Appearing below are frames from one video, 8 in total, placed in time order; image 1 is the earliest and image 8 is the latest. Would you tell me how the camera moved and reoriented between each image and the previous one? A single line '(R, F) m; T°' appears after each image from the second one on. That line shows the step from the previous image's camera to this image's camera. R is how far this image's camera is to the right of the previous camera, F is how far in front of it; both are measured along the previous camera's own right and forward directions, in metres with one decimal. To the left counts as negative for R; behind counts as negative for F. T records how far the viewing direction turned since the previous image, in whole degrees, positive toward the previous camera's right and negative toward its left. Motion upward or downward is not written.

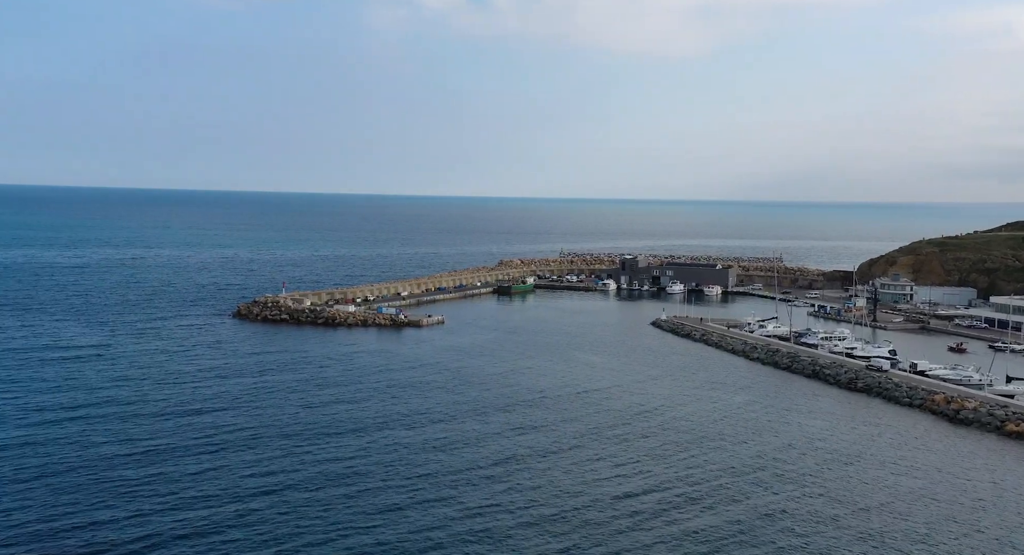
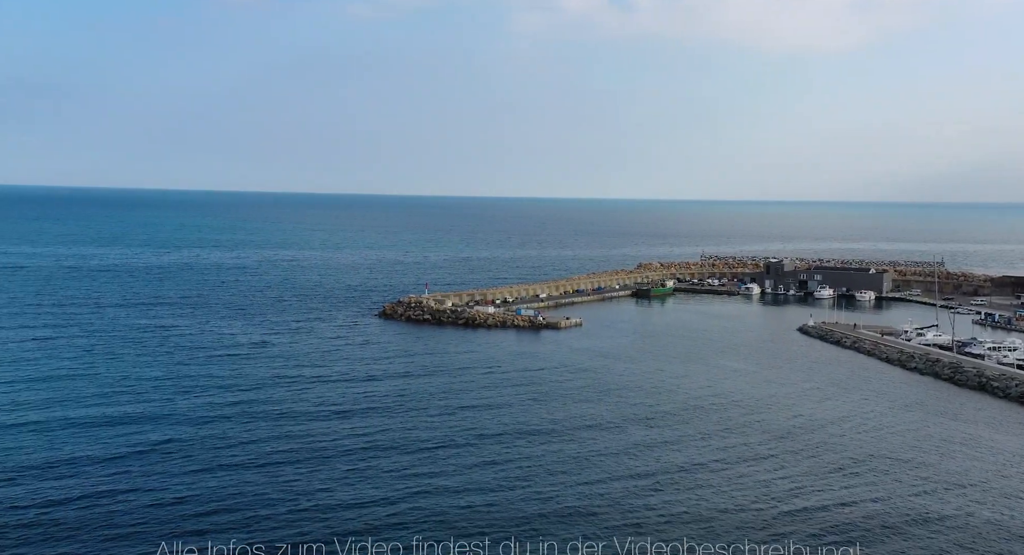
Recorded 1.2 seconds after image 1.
(-0.5, +0.1) m; -8°
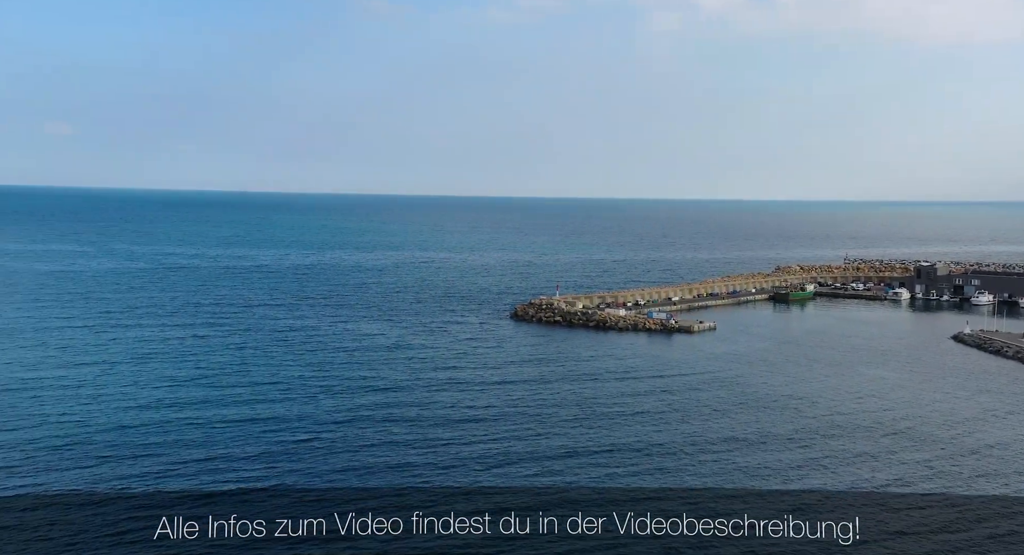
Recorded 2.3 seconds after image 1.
(-0.4, +0.4) m; -8°
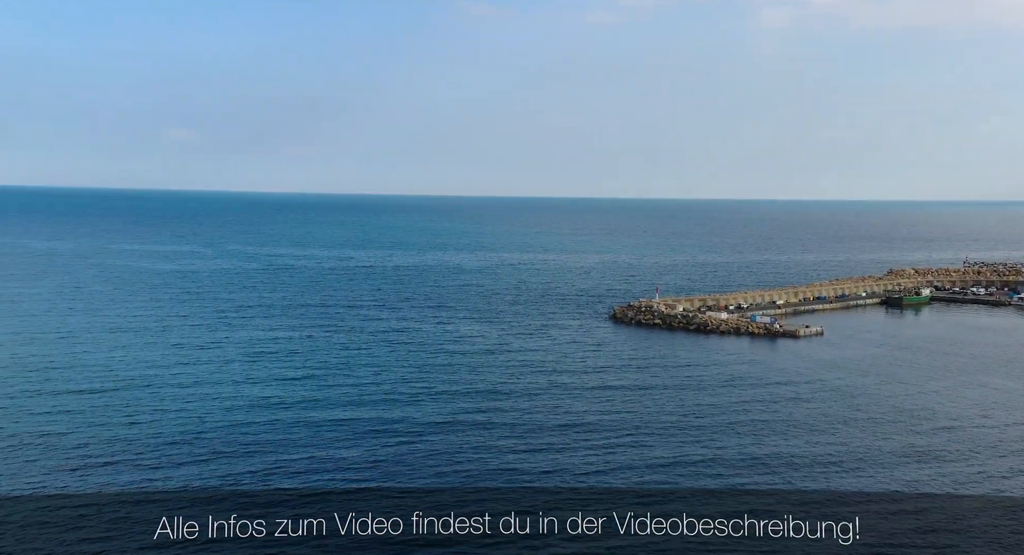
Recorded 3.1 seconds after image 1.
(-0.3, +0.6) m; -6°
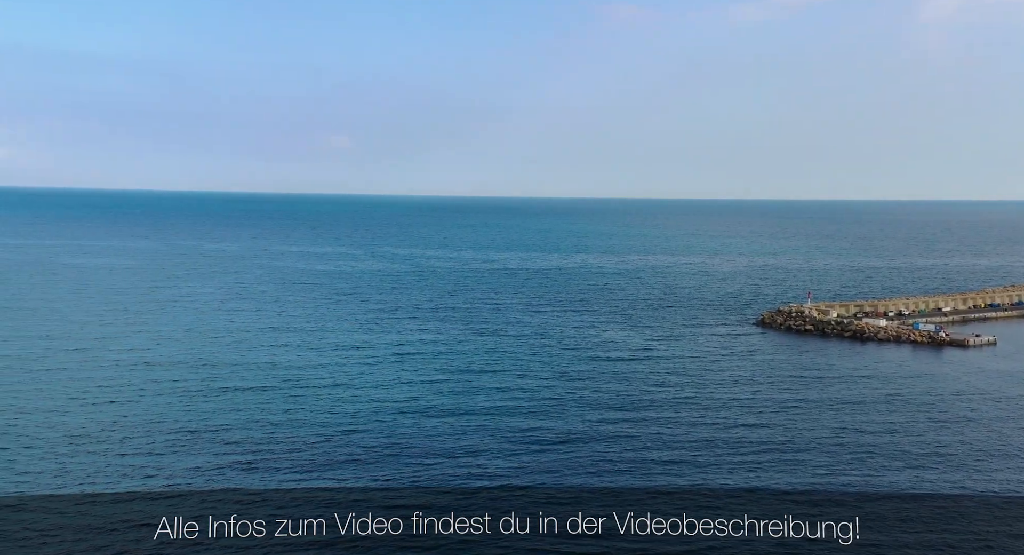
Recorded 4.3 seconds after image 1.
(-0.4, +0.5) m; -8°
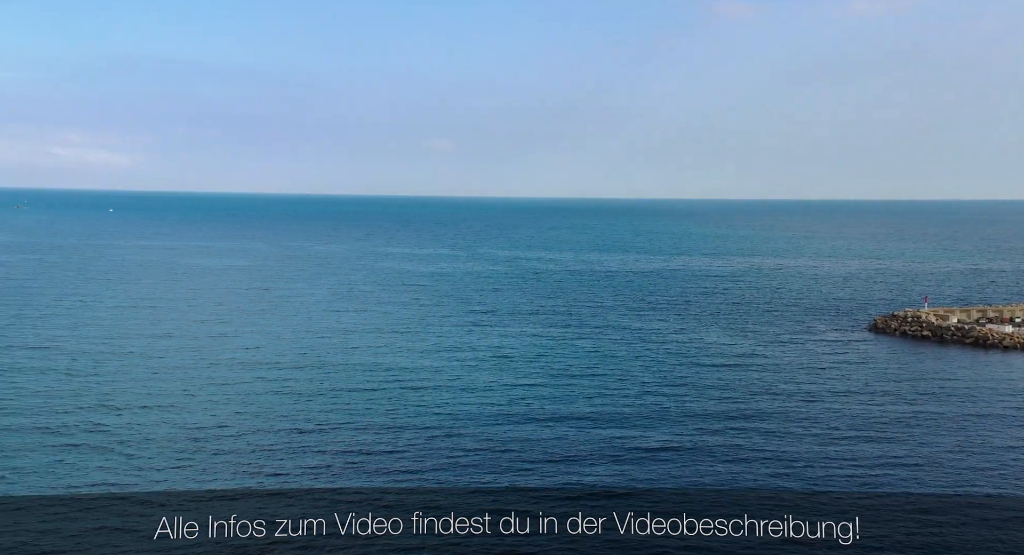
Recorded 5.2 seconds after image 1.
(-0.3, +0.4) m; -6°
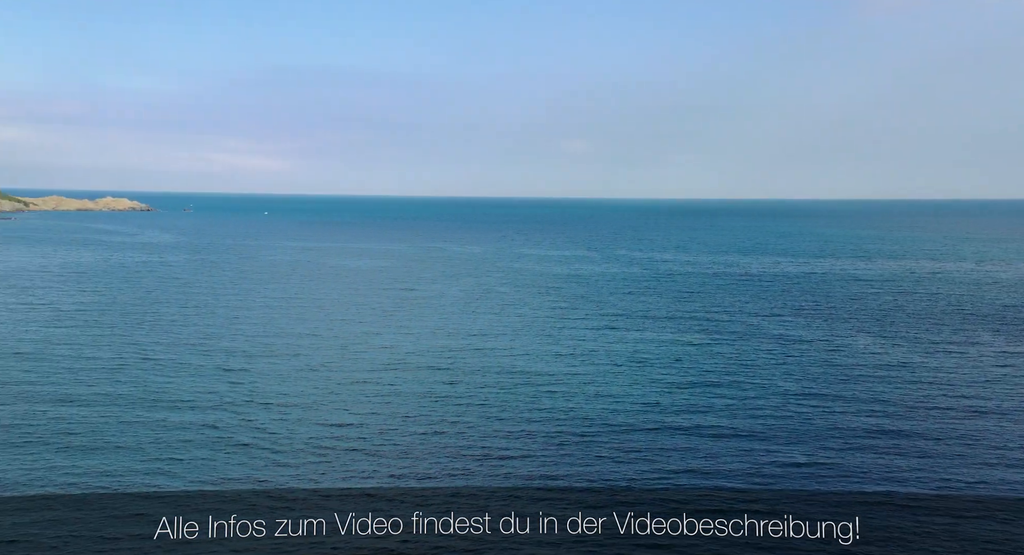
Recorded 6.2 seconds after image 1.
(0.0, +0.5) m; -8°
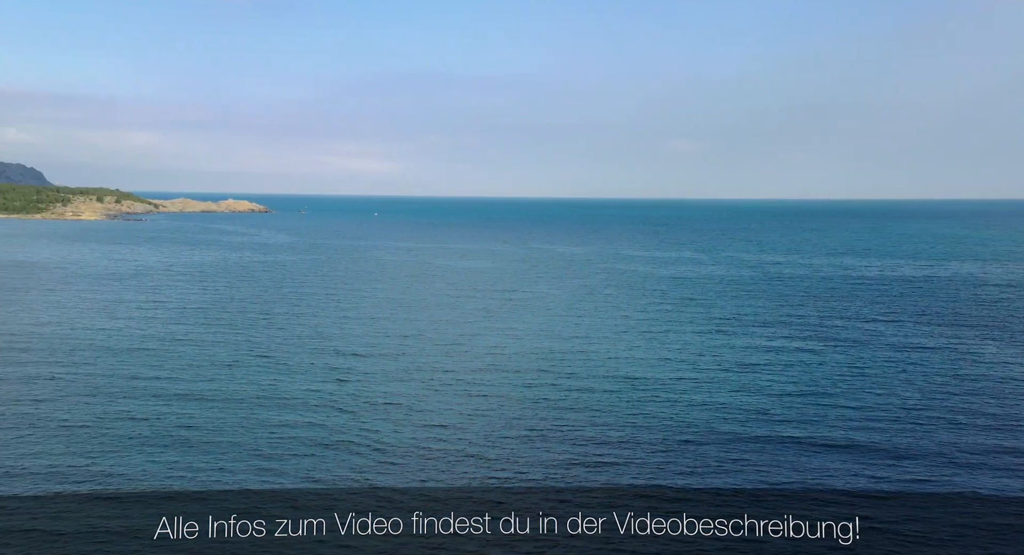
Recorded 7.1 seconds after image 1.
(0.0, +0.4) m; -6°
